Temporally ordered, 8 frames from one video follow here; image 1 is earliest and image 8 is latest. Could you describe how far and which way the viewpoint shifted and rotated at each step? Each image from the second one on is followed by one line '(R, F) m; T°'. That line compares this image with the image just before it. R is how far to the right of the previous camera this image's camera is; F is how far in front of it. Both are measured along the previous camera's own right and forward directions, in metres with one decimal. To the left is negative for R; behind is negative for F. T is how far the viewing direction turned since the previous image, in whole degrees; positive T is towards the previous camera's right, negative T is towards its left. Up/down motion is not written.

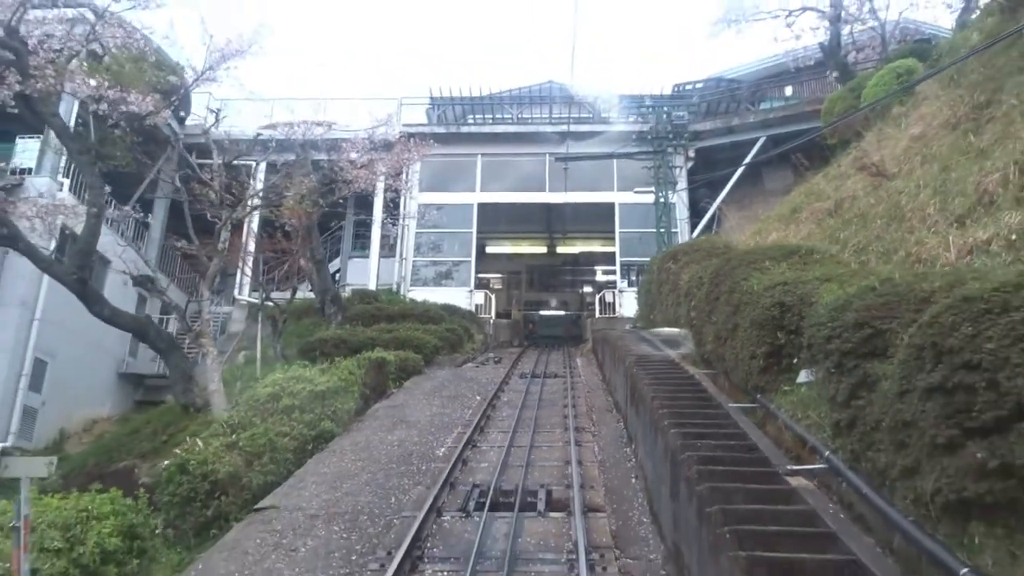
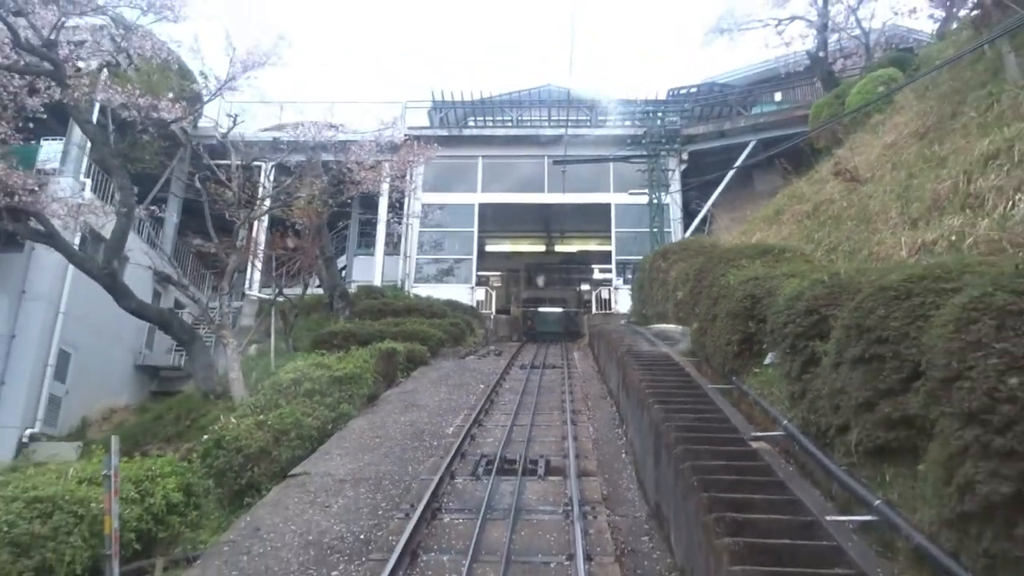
(-0.1, -0.9) m; 0°
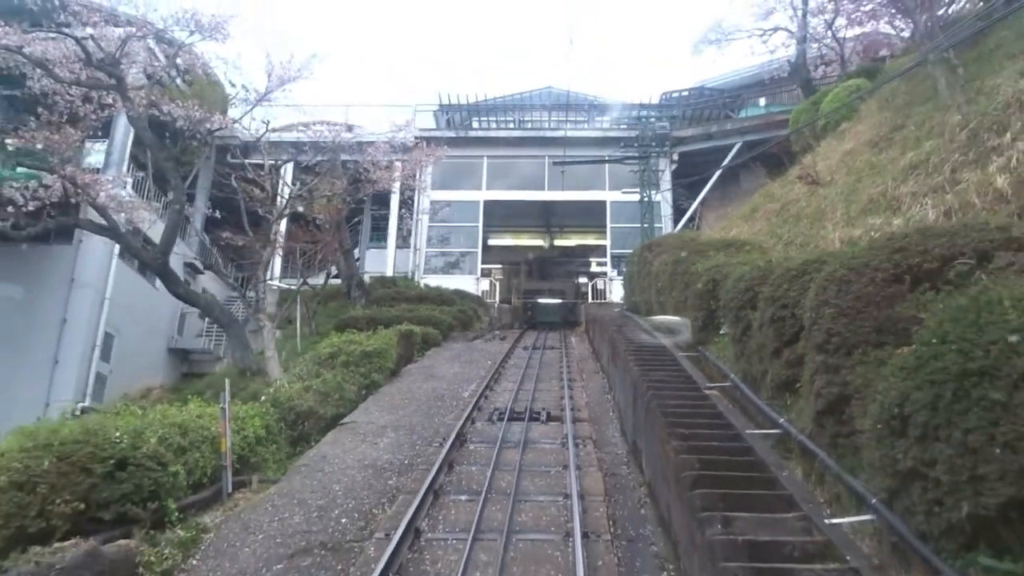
(-0.1, -1.7) m; 0°
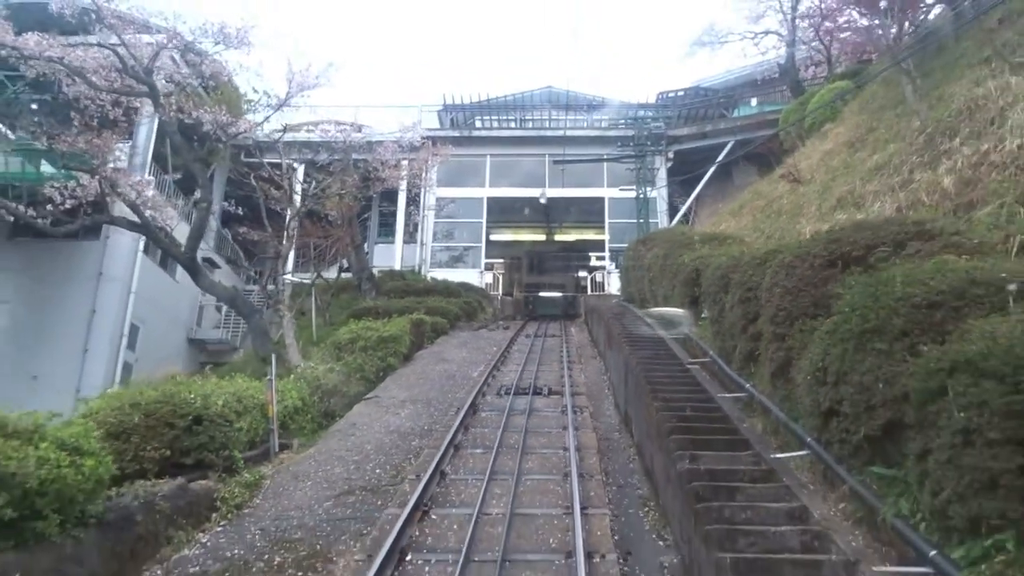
(-0.1, -1.1) m; 0°
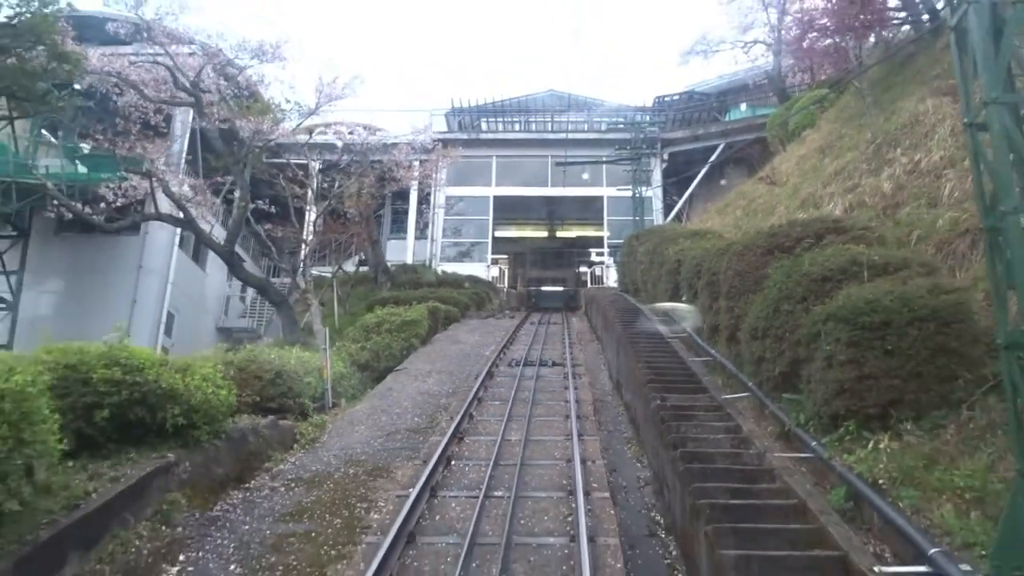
(-0.1, -1.7) m; 0°
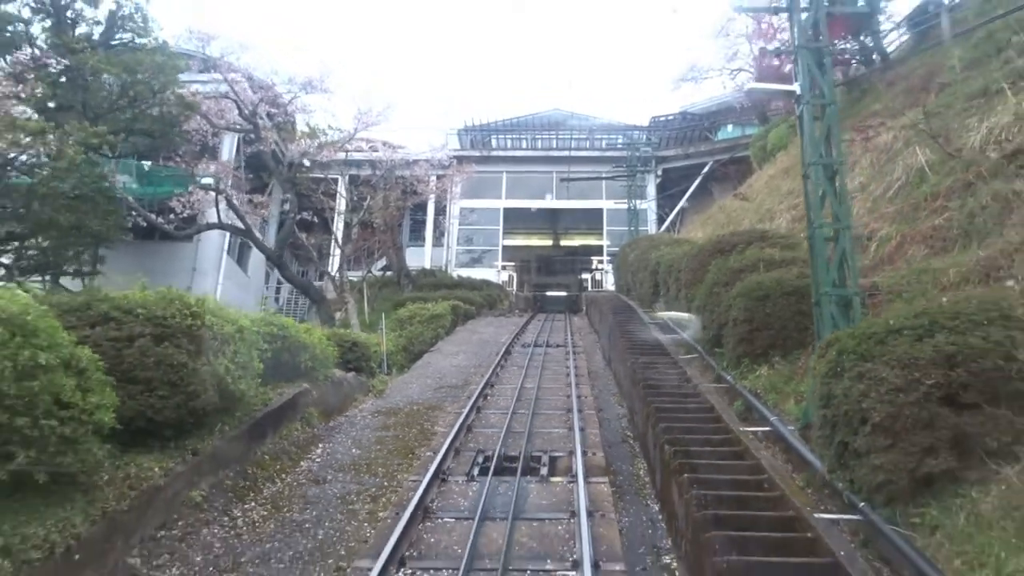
(-0.1, -2.8) m; 0°
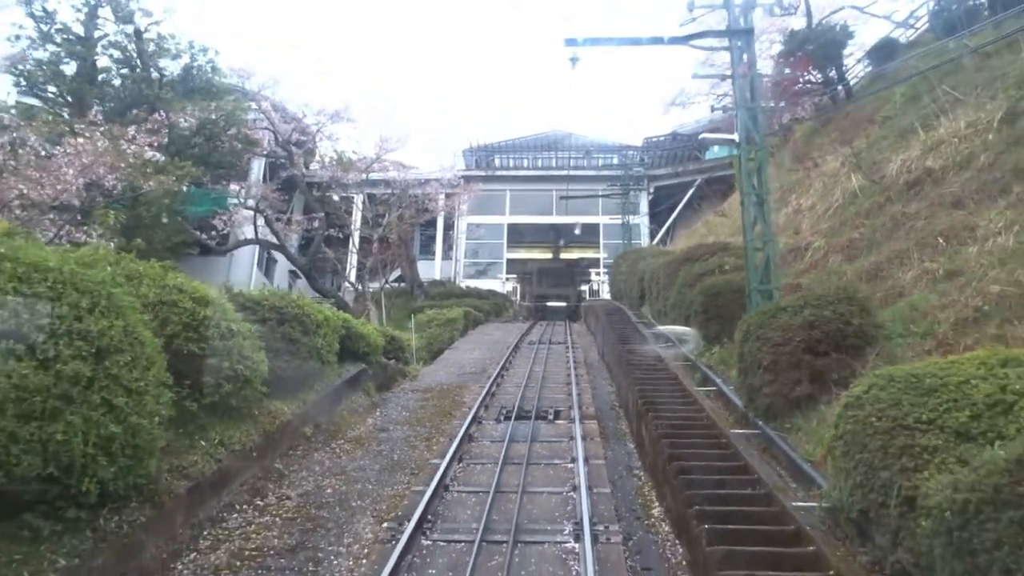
(-0.1, -2.4) m; 0°
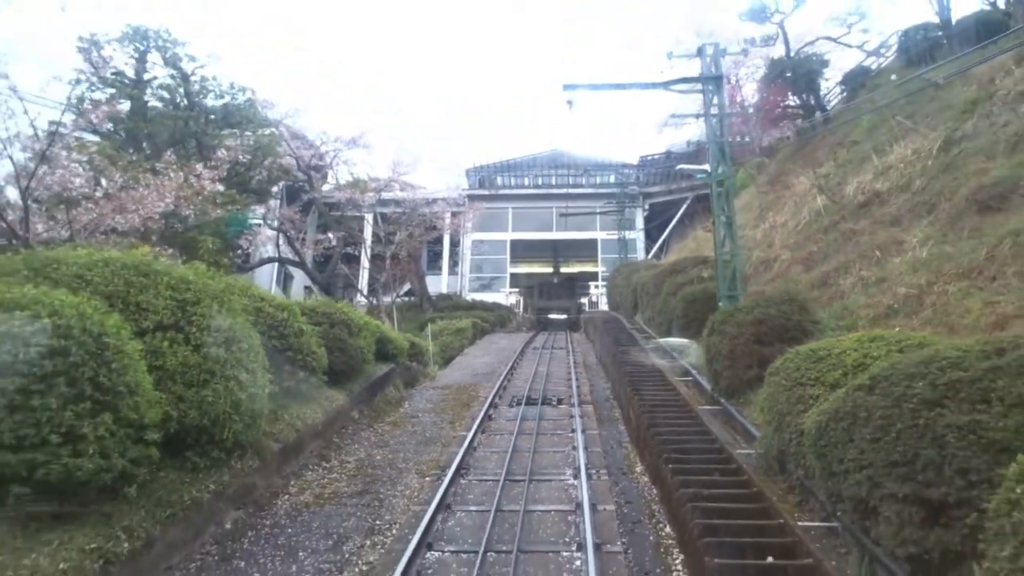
(-0.1, -1.7) m; 0°
